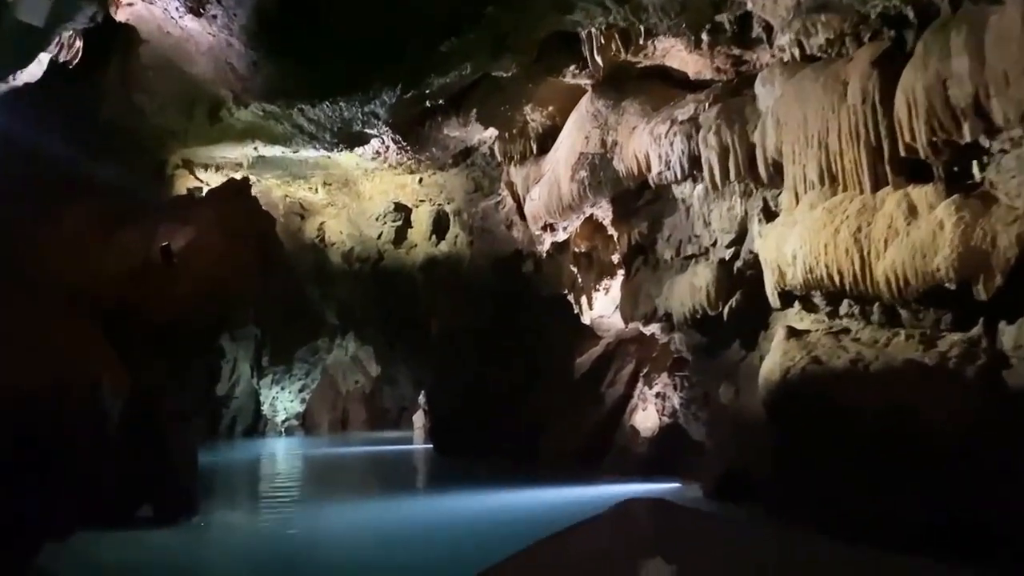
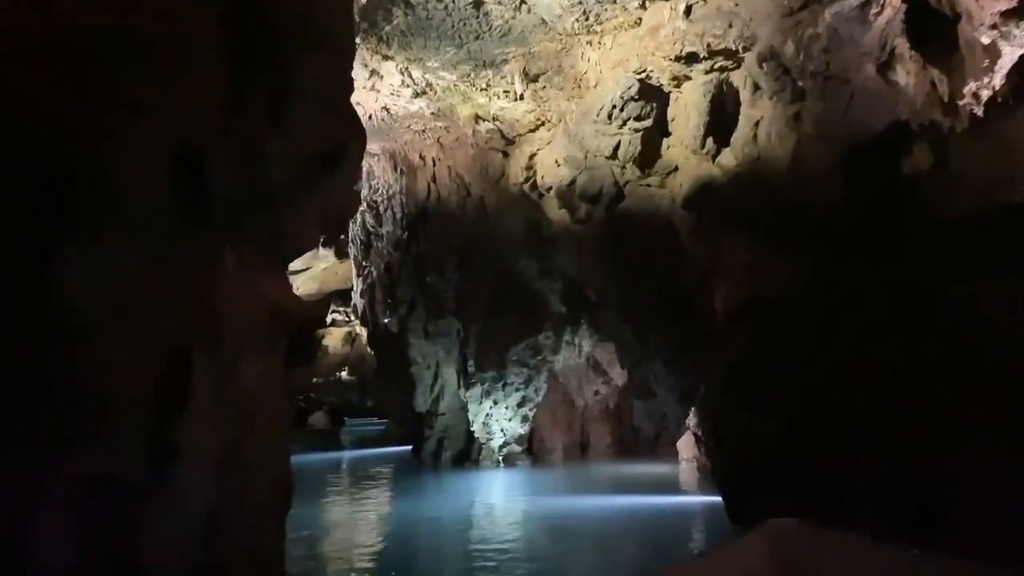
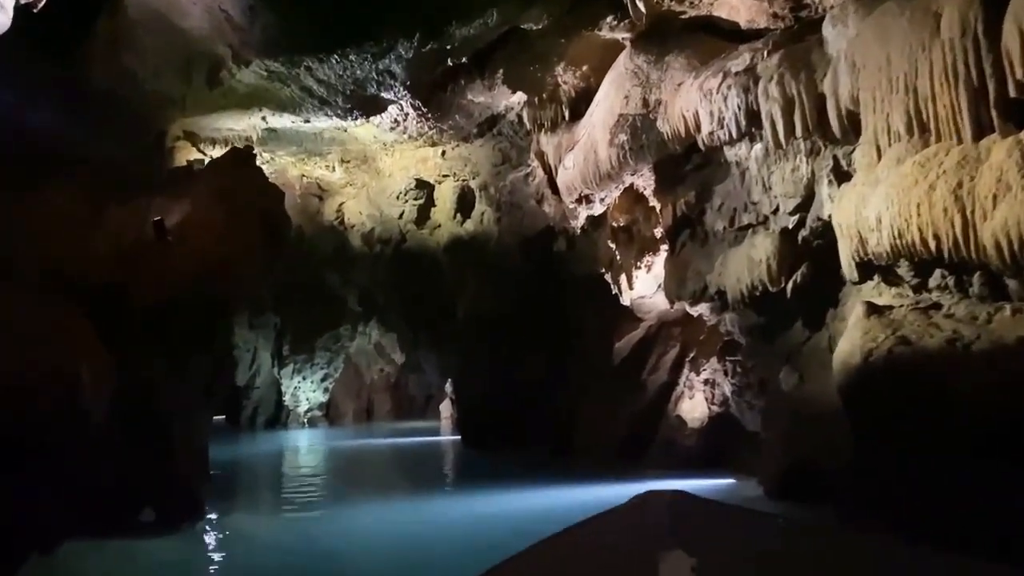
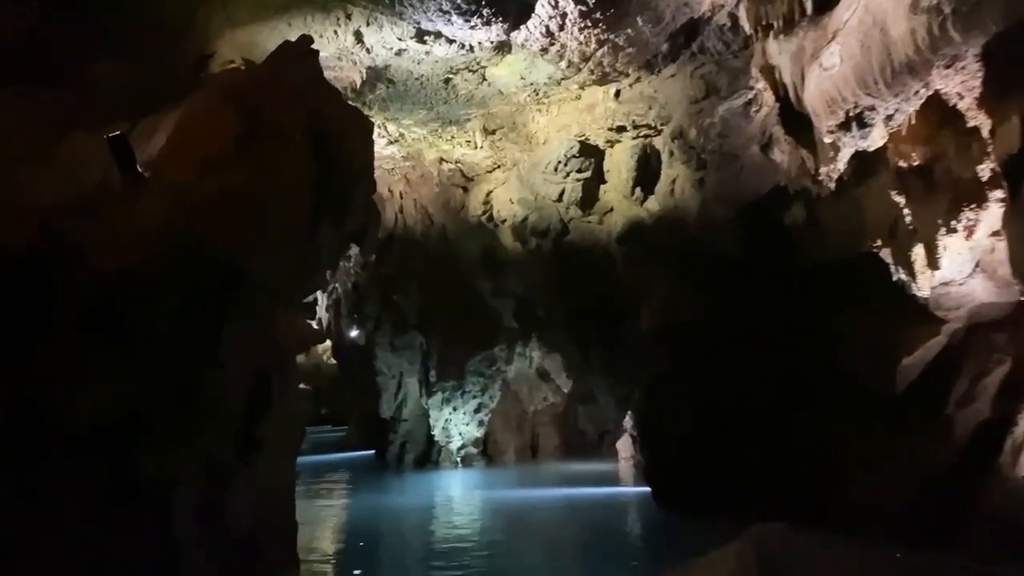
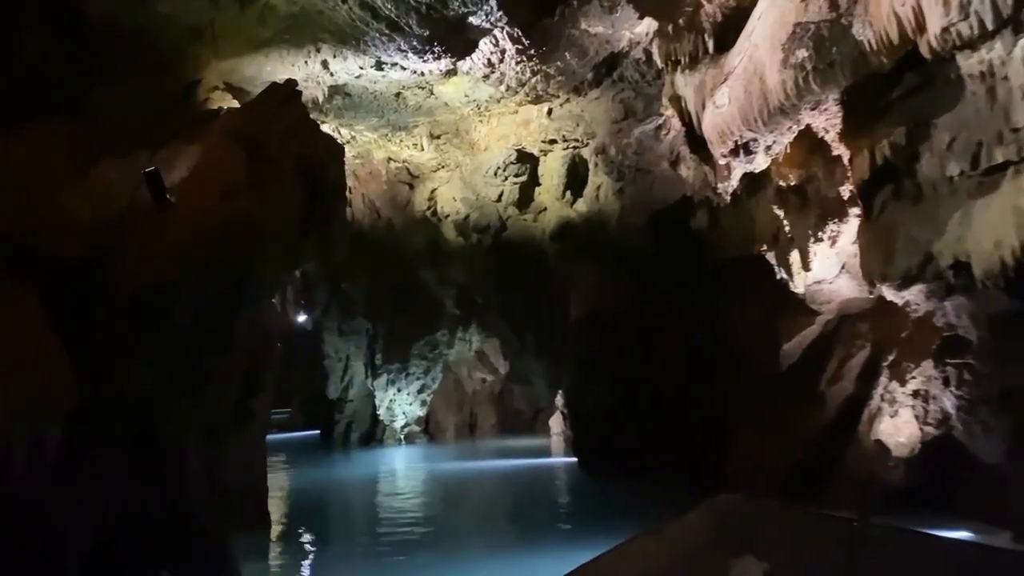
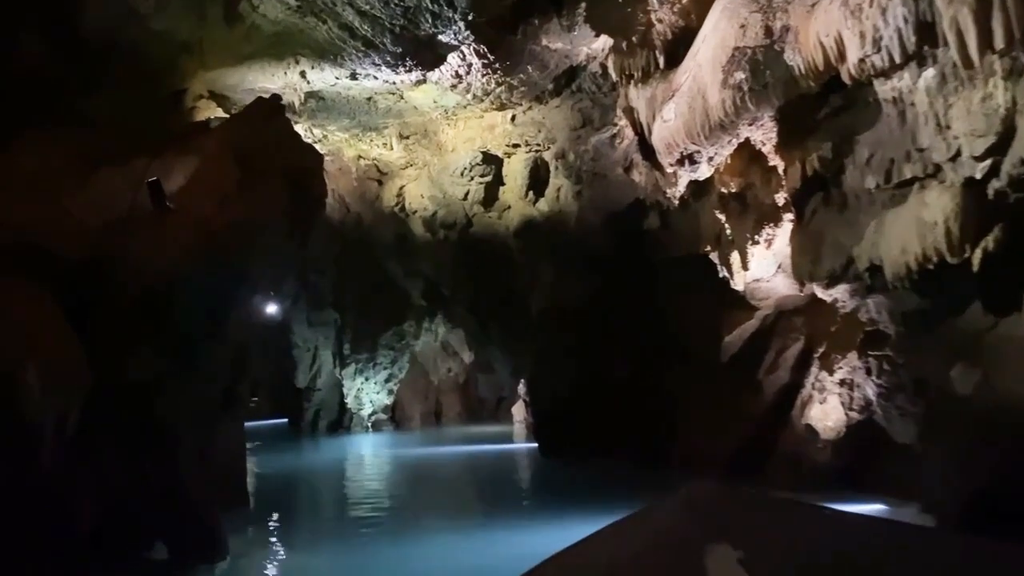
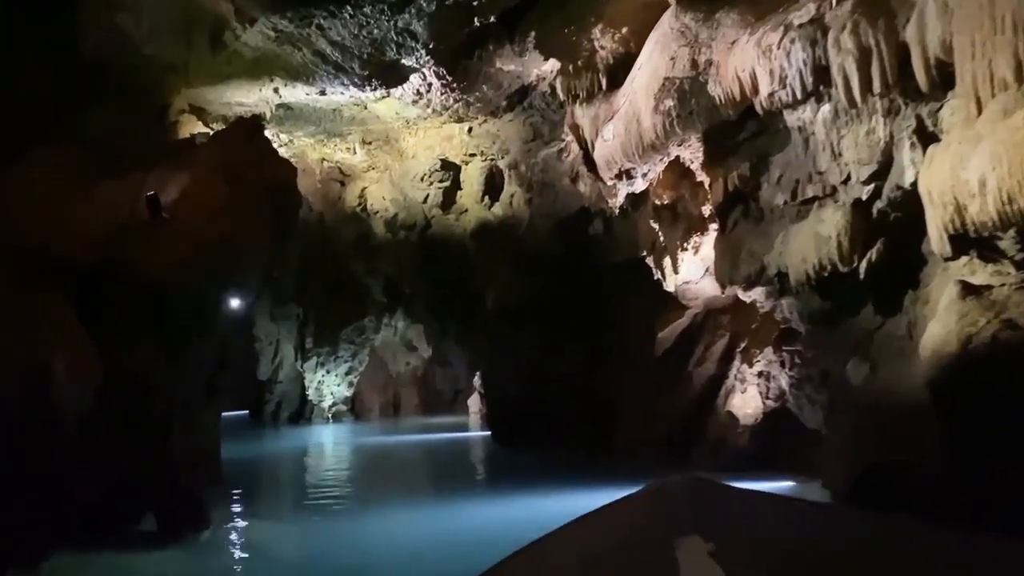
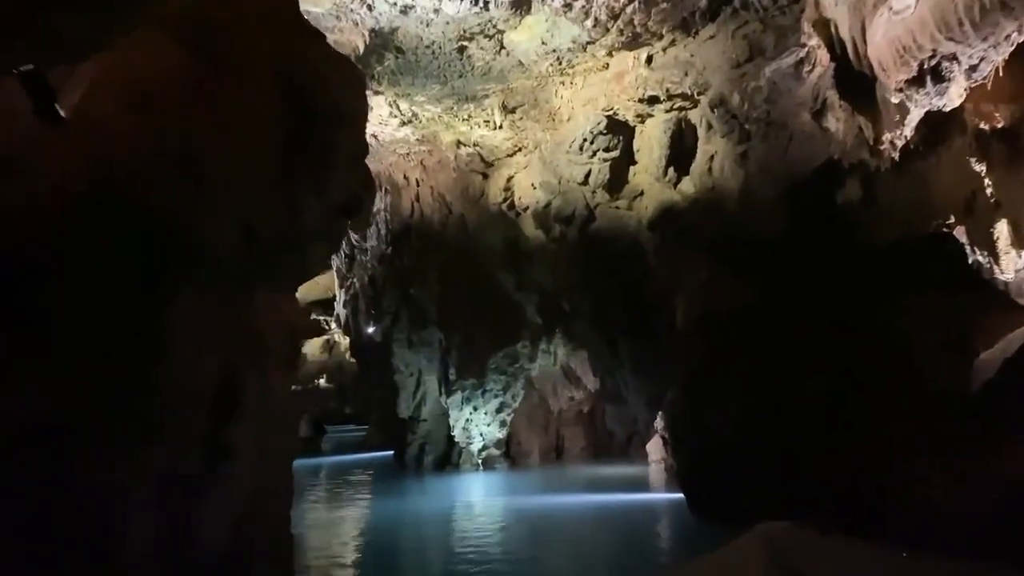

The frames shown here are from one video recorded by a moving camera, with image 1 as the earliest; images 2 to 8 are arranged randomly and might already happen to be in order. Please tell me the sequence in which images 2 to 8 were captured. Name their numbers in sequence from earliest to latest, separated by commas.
3, 7, 6, 5, 4, 8, 2
